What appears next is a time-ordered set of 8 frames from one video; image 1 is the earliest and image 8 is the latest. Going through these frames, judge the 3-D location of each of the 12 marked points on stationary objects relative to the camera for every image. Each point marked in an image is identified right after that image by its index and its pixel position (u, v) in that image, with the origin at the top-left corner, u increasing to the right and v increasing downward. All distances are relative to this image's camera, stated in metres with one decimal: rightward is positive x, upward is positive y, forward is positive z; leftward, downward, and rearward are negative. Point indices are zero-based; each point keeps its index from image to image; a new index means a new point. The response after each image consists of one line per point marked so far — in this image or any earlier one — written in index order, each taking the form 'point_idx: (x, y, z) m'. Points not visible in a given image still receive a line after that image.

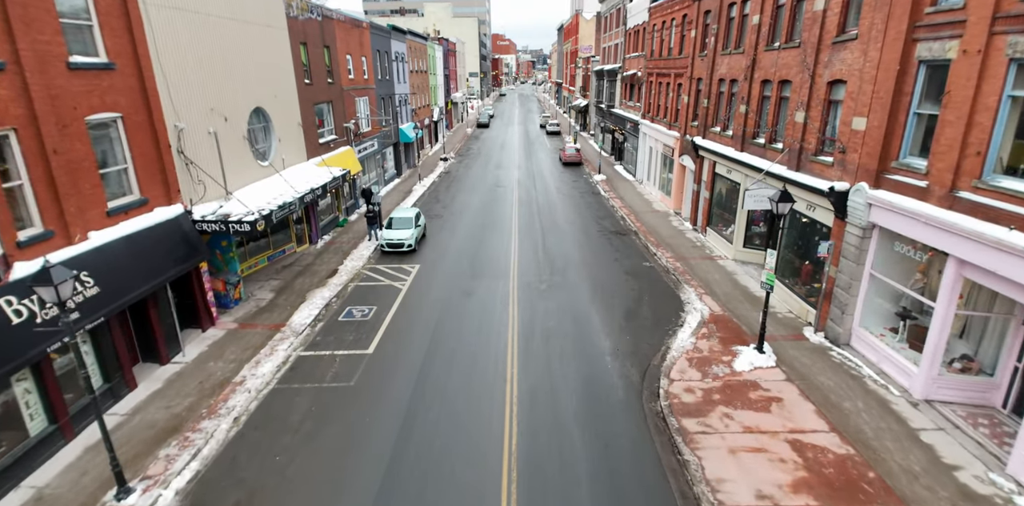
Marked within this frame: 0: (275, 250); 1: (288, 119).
0: (-8.7, +0.1, +19.8) m
1: (-8.3, +4.9, +19.9) m
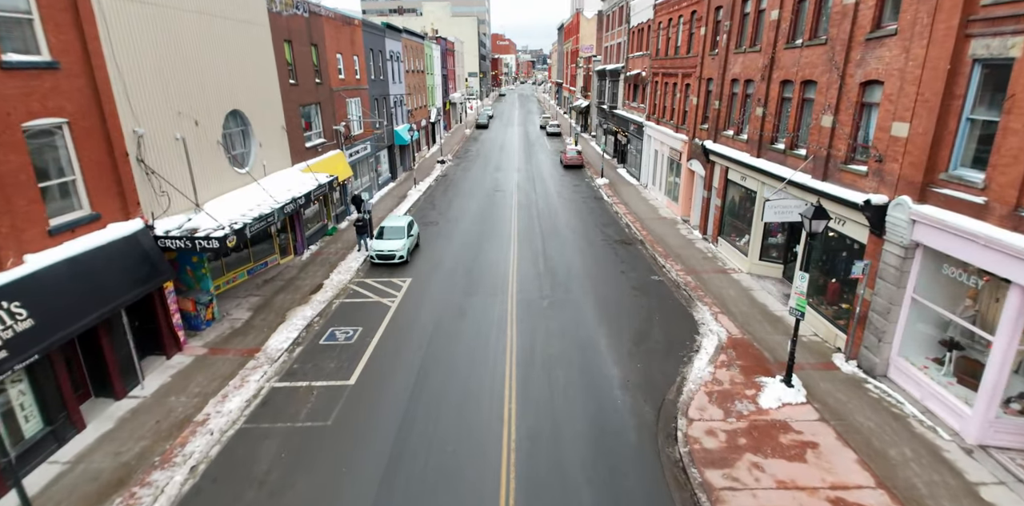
0: (-8.8, -0.3, +18.4) m
1: (-8.3, +4.5, +18.5) m
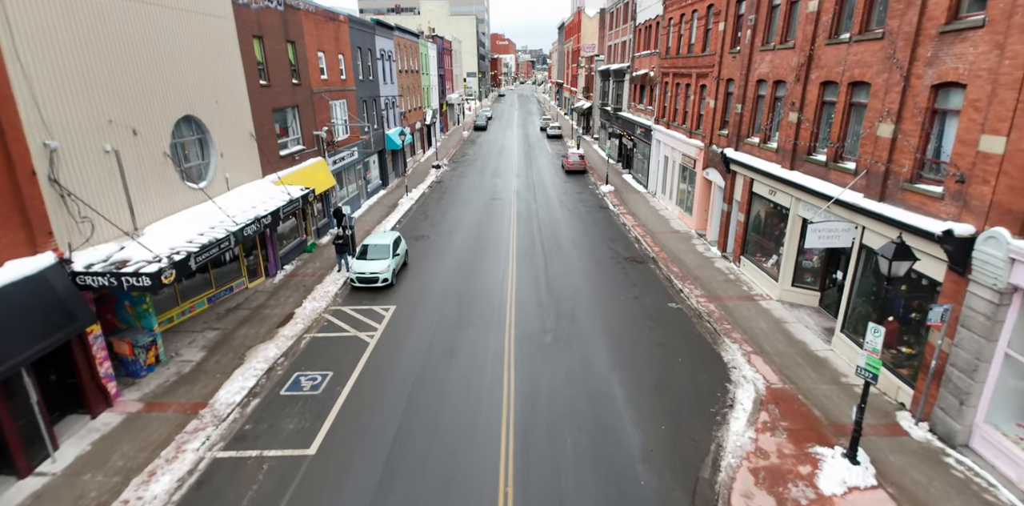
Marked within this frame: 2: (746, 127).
0: (-8.8, -1.1, +16.1) m
1: (-8.4, +3.7, +16.3) m
2: (+8.1, +4.4, +18.7) m
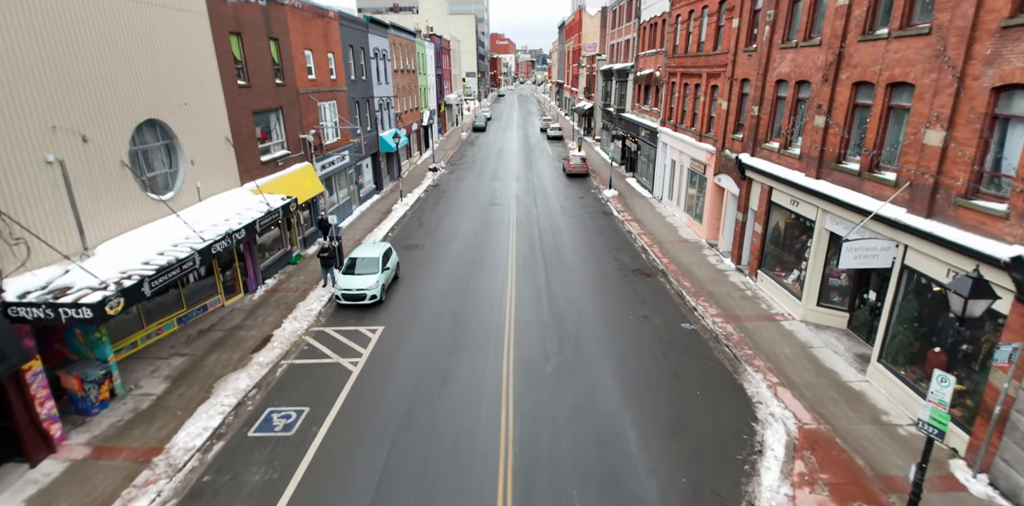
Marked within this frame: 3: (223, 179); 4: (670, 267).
0: (-8.9, -1.5, +14.8) m
1: (-8.4, +3.3, +14.9) m
2: (+8.1, +3.9, +17.3) m
3: (-8.4, +2.1, +15.6) m
4: (+5.7, -0.5, +19.5) m
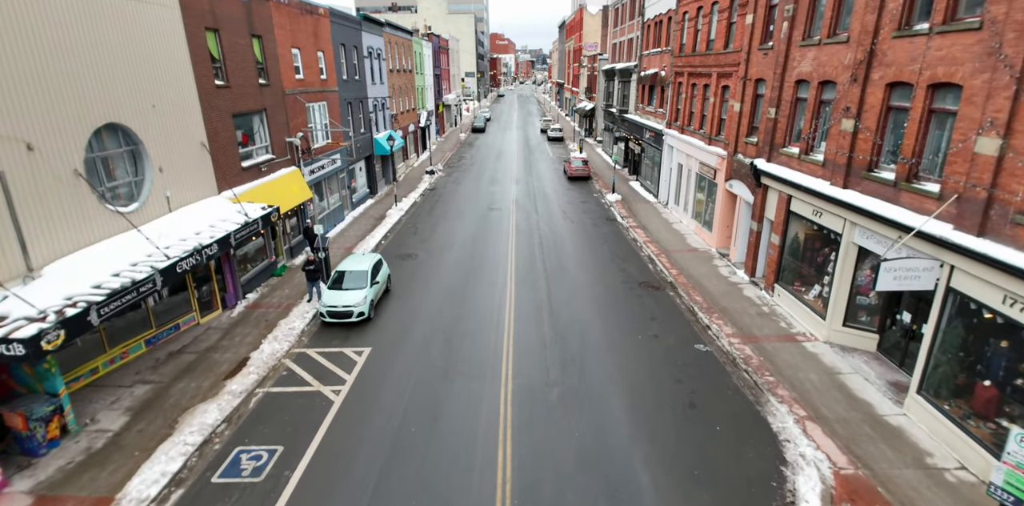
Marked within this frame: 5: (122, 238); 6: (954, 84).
0: (-8.9, -1.9, +13.6) m
1: (-8.4, +2.9, +13.7) m
2: (+8.0, +3.5, +16.1) m
3: (-8.4, +1.8, +14.4) m
4: (+5.7, -0.9, +18.3) m
5: (-8.2, +0.3, +11.4) m
6: (+8.2, +3.1, +10.0) m
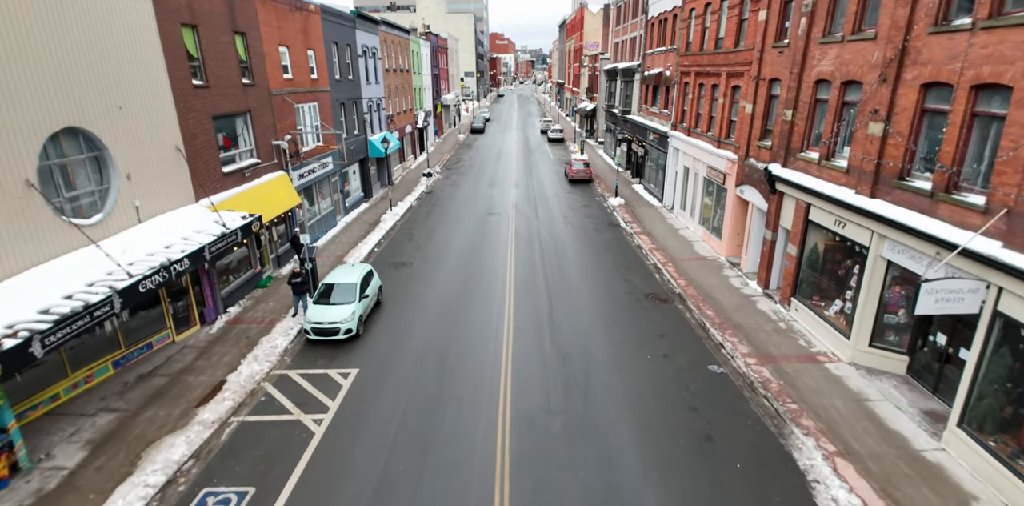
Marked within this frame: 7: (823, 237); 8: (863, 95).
0: (-8.9, -2.2, +12.5) m
1: (-8.5, +2.6, +12.6) m
2: (+8.0, +3.2, +15.1) m
3: (-8.4, +1.4, +13.3) m
4: (+5.7, -1.2, +17.3) m
5: (-8.3, 0.0, +10.3) m
6: (+8.2, +2.8, +9.0) m
7: (+8.2, +0.4, +14.2) m
8: (+8.0, +3.6, +12.3) m
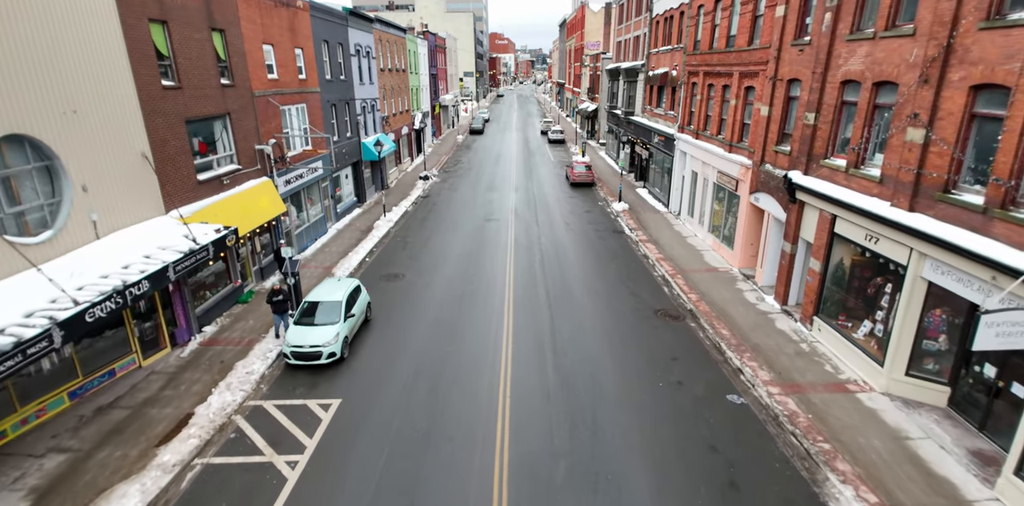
0: (-8.9, -2.6, +11.3) m
1: (-8.5, +2.2, +11.4) m
2: (+8.0, +2.8, +13.9) m
3: (-8.4, +1.0, +12.2) m
4: (+5.6, -1.6, +16.1) m
5: (-8.3, -0.4, +9.2) m
6: (+8.2, +2.4, +7.8) m
7: (+8.2, 0.0, +13.0) m
8: (+8.0, +3.2, +11.1) m
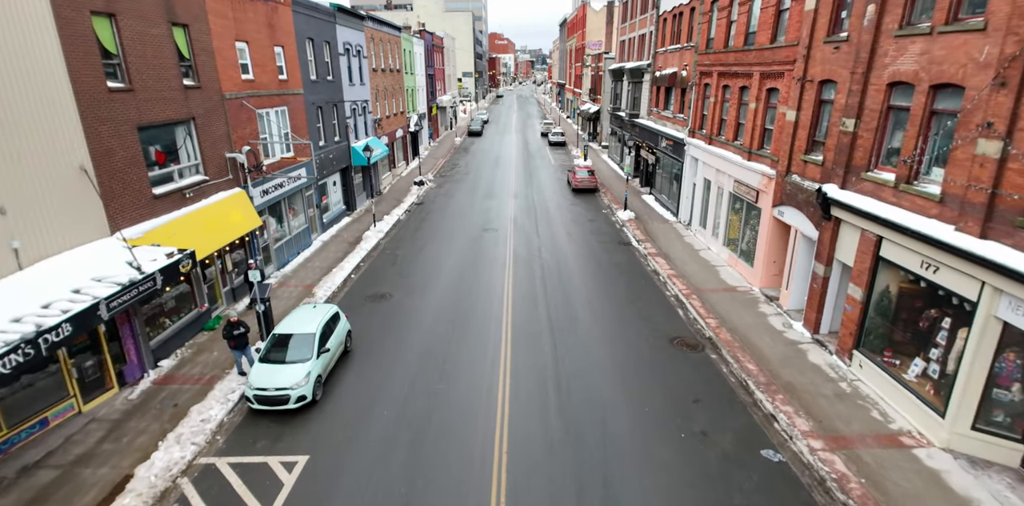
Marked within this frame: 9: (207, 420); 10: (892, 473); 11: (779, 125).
0: (-9.0, -3.2, +9.6) m
1: (-8.5, +1.6, +9.8) m
2: (+7.9, +2.2, +12.2) m
3: (-8.5, +0.5, +10.5) m
4: (+5.6, -2.2, +14.4) m
5: (-8.3, -1.0, +7.5) m
6: (+8.1, +1.8, +6.2) m
7: (+8.1, -0.6, +11.3) m
8: (+7.9, +2.6, +9.4) m
9: (-6.1, -3.3, +10.8) m
10: (+6.5, -3.8, +9.3) m
11: (+7.9, +3.8, +16.0) m
